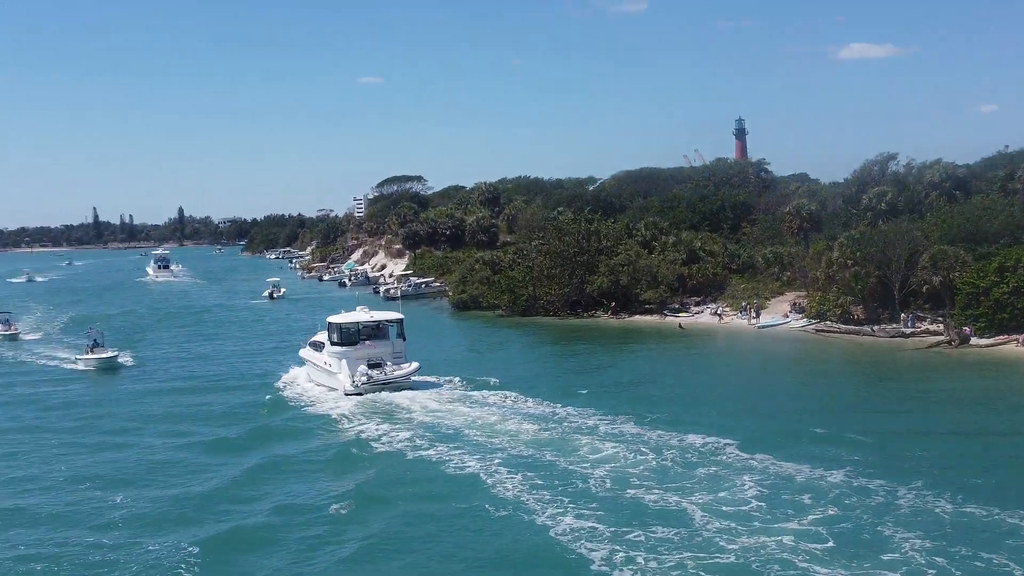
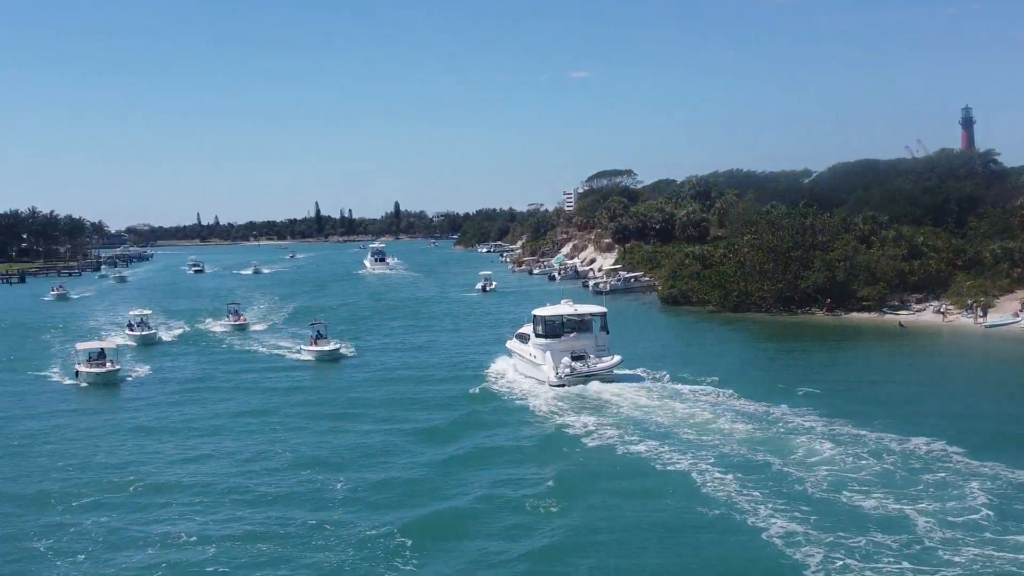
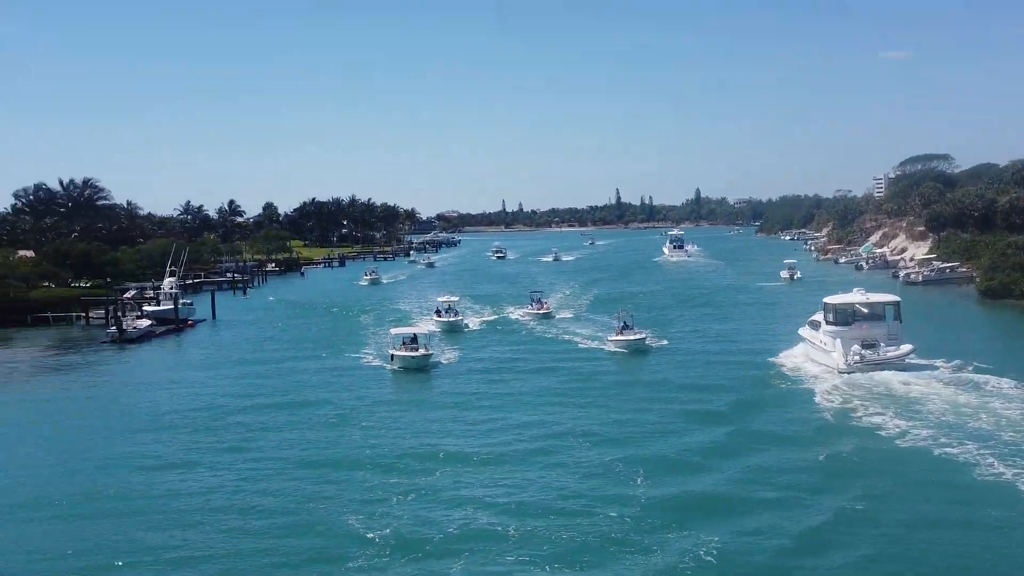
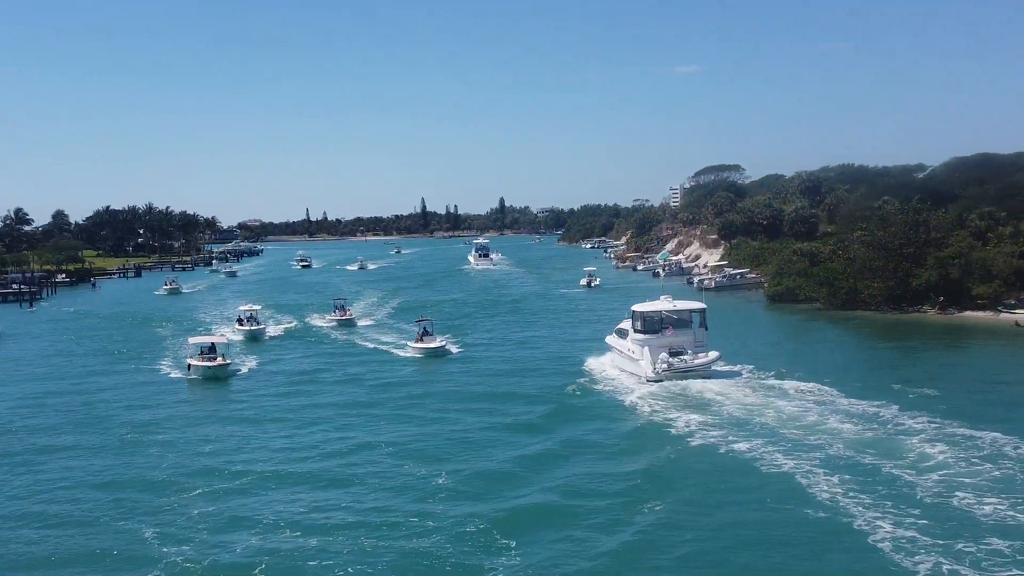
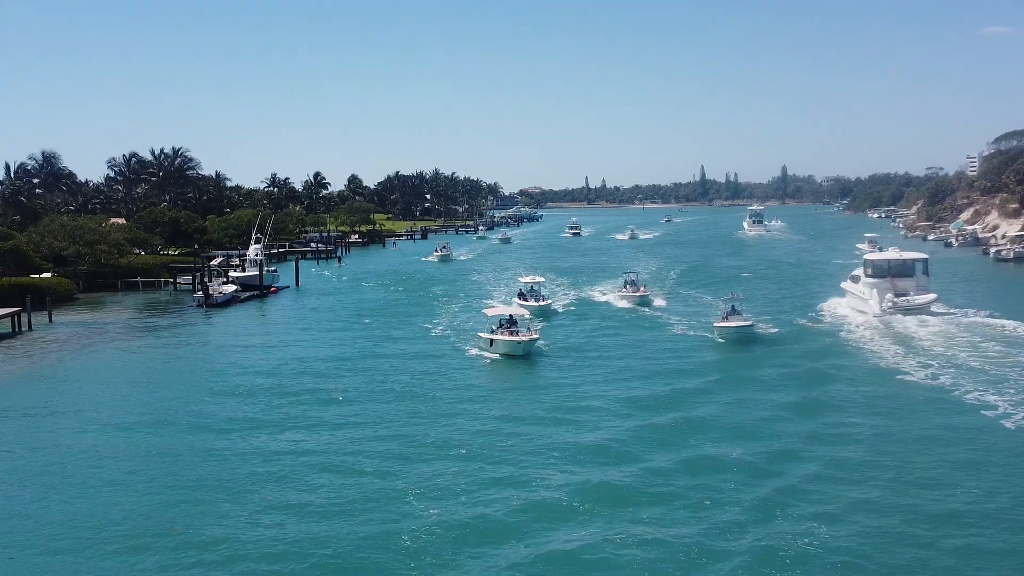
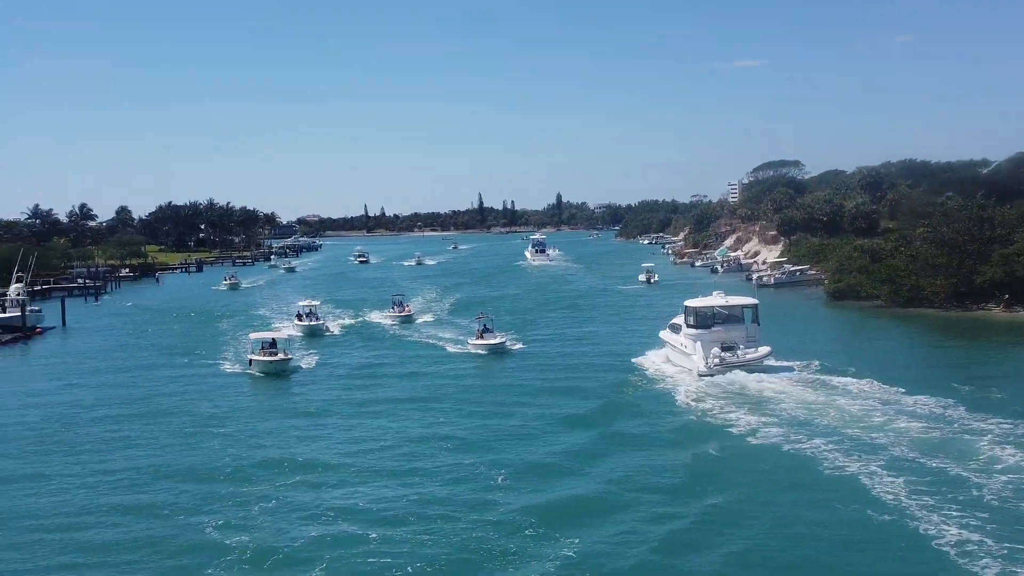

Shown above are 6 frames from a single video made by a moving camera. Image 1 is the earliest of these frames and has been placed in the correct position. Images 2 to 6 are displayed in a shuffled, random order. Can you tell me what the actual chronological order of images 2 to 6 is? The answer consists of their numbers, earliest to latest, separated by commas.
2, 4, 6, 3, 5
